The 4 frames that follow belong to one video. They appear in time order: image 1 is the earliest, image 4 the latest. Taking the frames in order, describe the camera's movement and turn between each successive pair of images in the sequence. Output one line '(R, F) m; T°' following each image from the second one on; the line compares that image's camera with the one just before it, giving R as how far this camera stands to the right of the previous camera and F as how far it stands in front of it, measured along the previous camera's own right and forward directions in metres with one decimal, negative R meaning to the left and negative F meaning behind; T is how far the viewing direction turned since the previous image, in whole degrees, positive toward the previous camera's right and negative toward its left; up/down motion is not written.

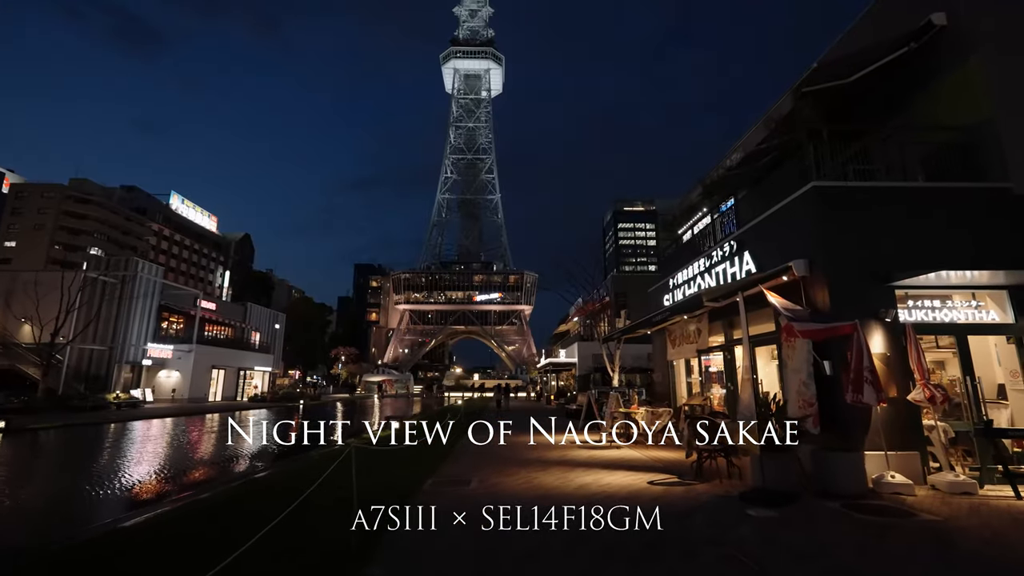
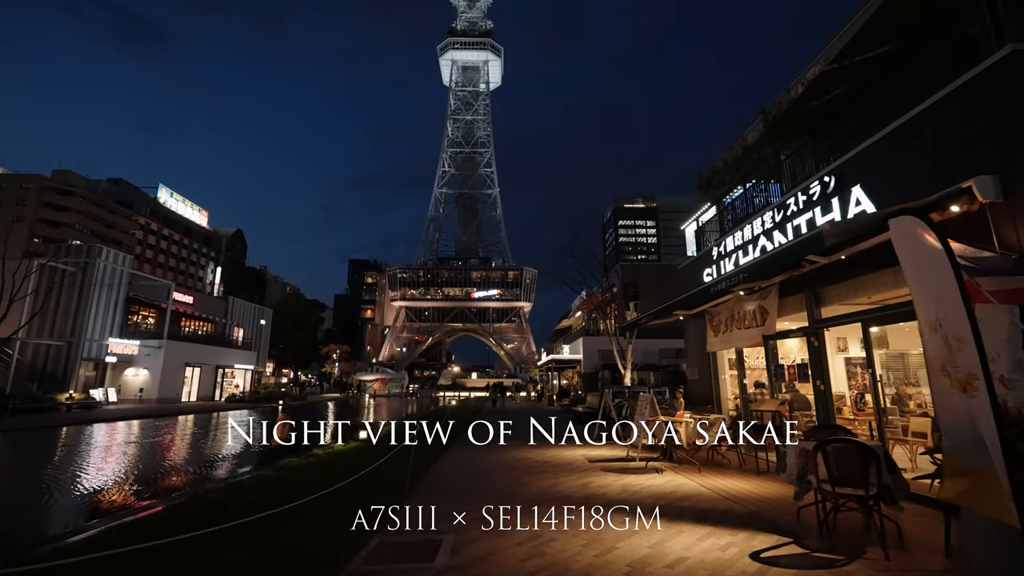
(0.0, +2.9) m; 0°
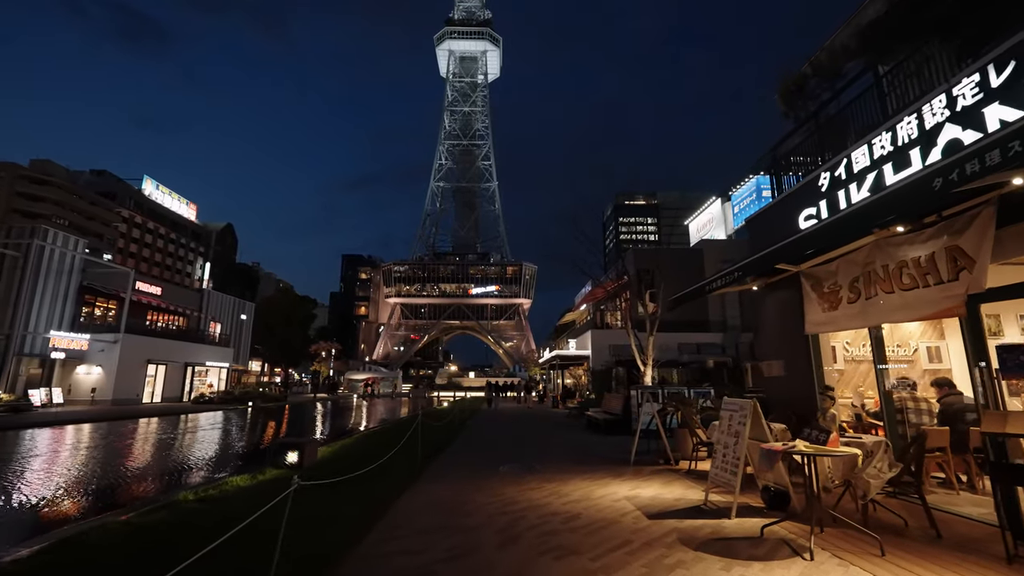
(0.0, +3.6) m; 0°
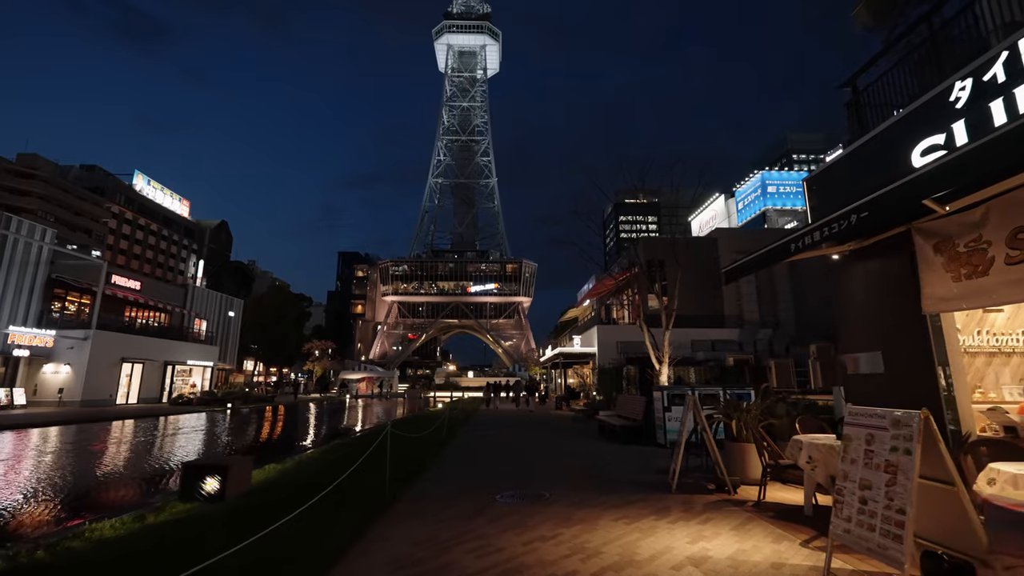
(0.0, +2.0) m; 0°
